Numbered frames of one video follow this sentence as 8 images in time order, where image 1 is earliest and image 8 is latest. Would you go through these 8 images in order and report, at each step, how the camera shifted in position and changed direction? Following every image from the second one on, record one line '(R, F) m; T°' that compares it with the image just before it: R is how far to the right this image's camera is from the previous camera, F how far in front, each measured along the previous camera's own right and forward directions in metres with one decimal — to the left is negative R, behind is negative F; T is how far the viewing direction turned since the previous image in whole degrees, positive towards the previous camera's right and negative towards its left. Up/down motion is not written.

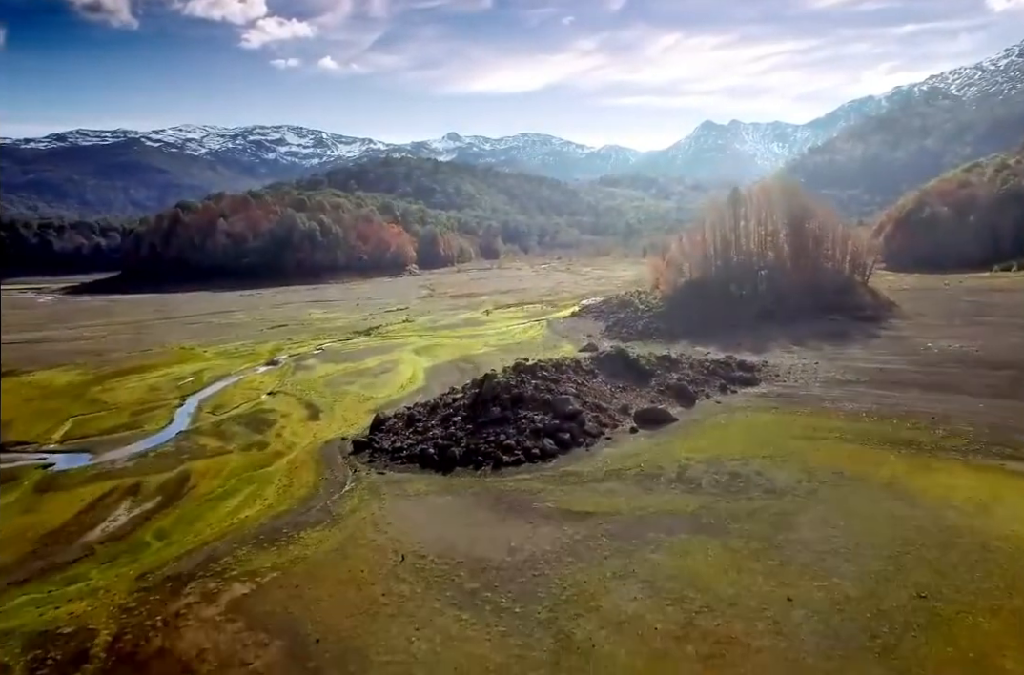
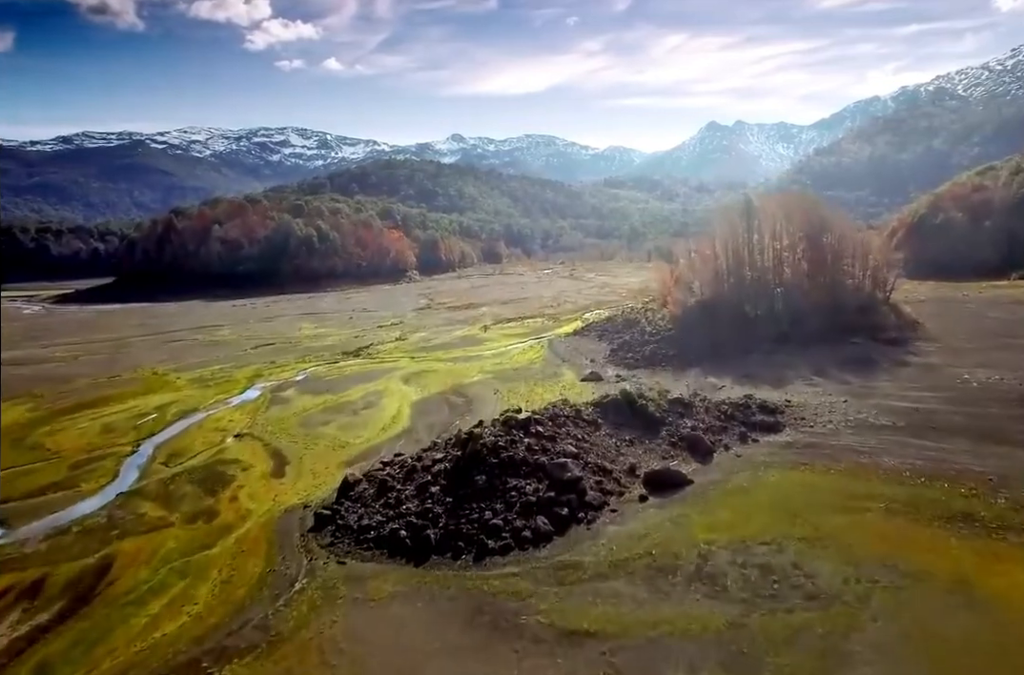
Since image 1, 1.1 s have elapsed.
(+0.3, +1.8) m; 0°
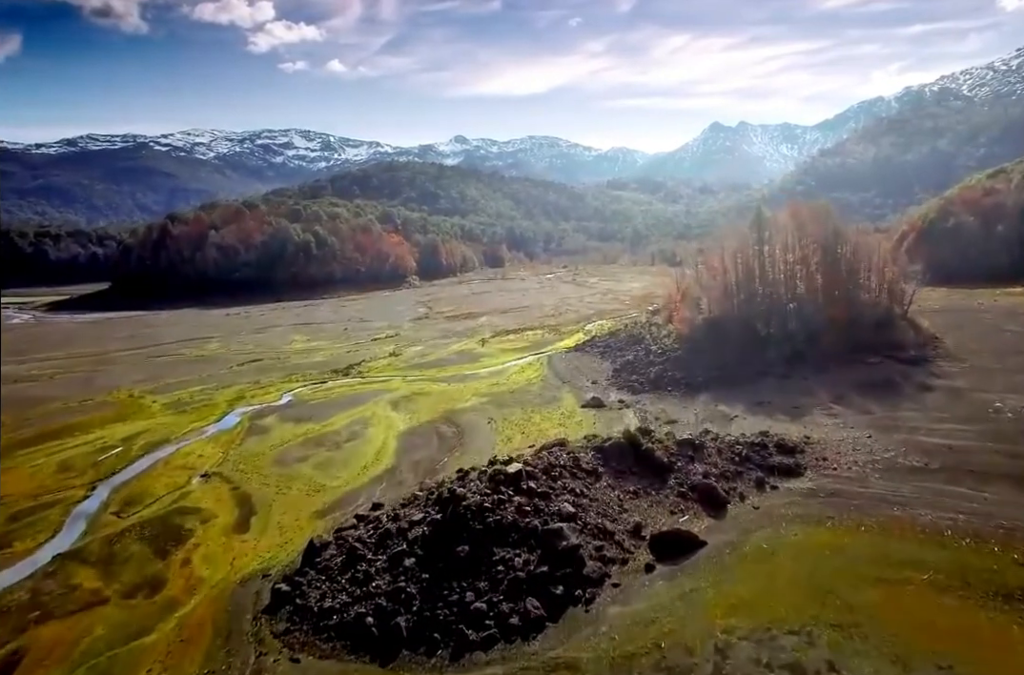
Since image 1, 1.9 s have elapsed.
(+0.2, +1.4) m; 0°
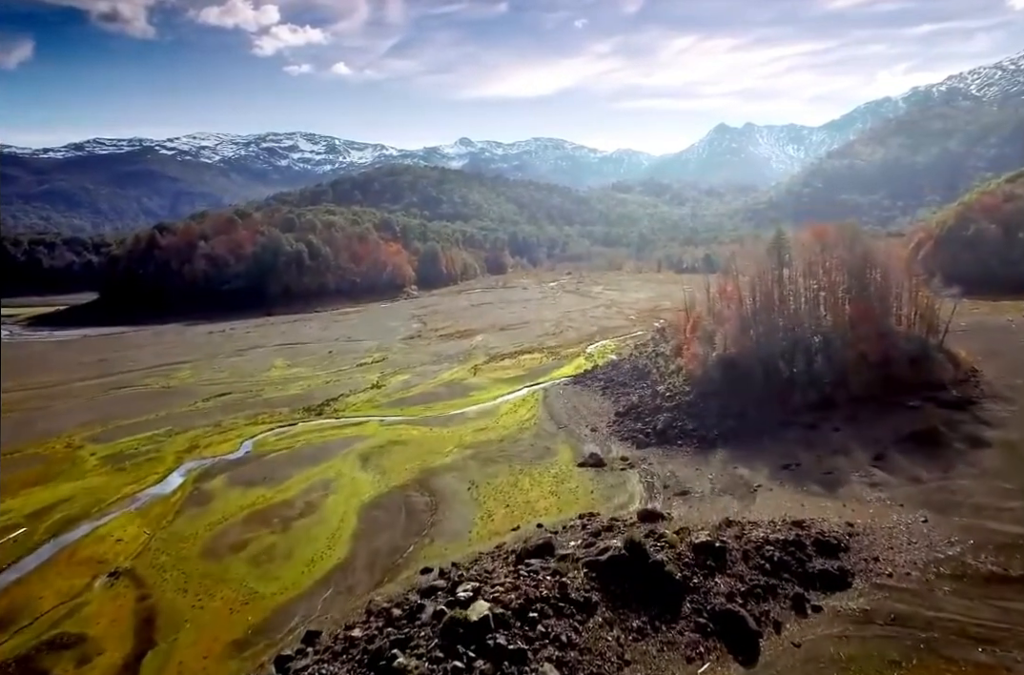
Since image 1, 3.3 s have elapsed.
(+0.5, +2.6) m; 0°
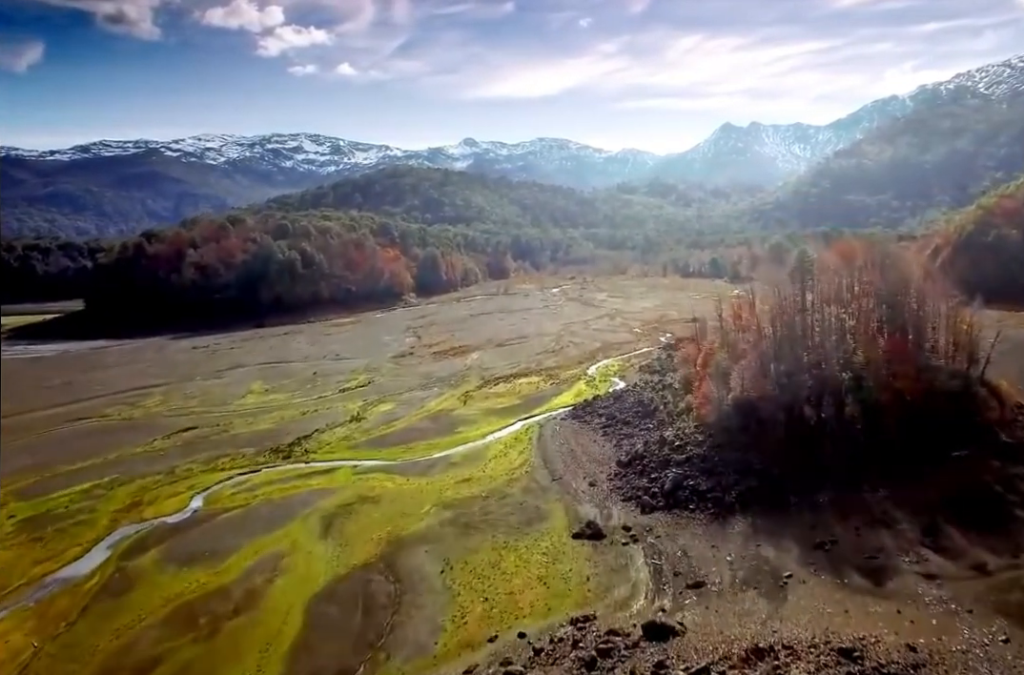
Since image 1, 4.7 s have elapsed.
(+0.5, +2.5) m; 0°
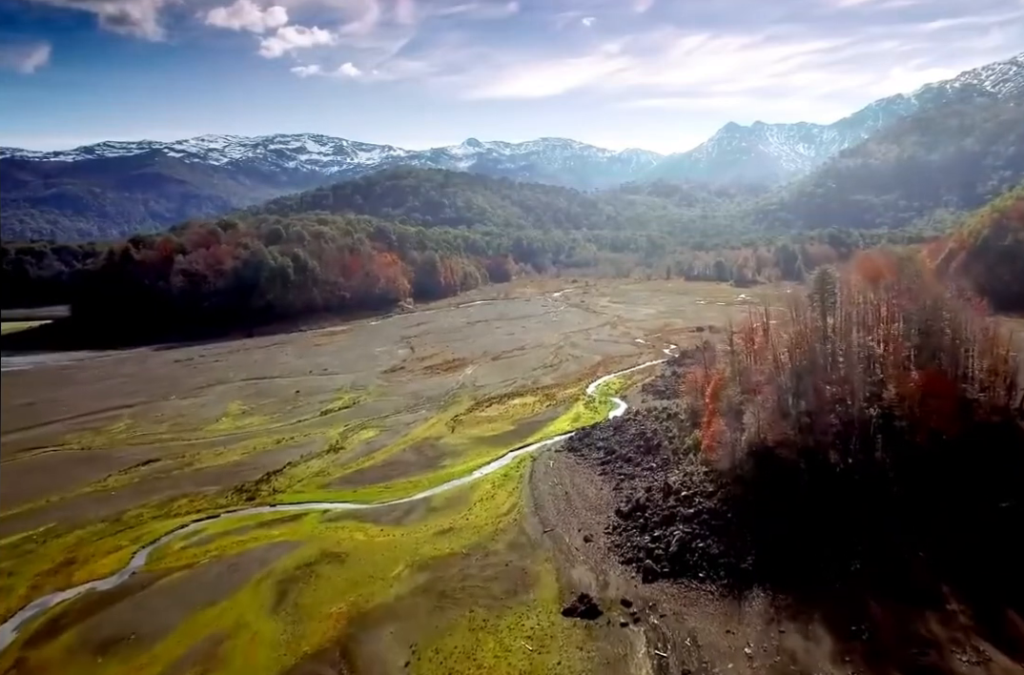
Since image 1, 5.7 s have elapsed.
(+0.5, +2.1) m; 0°
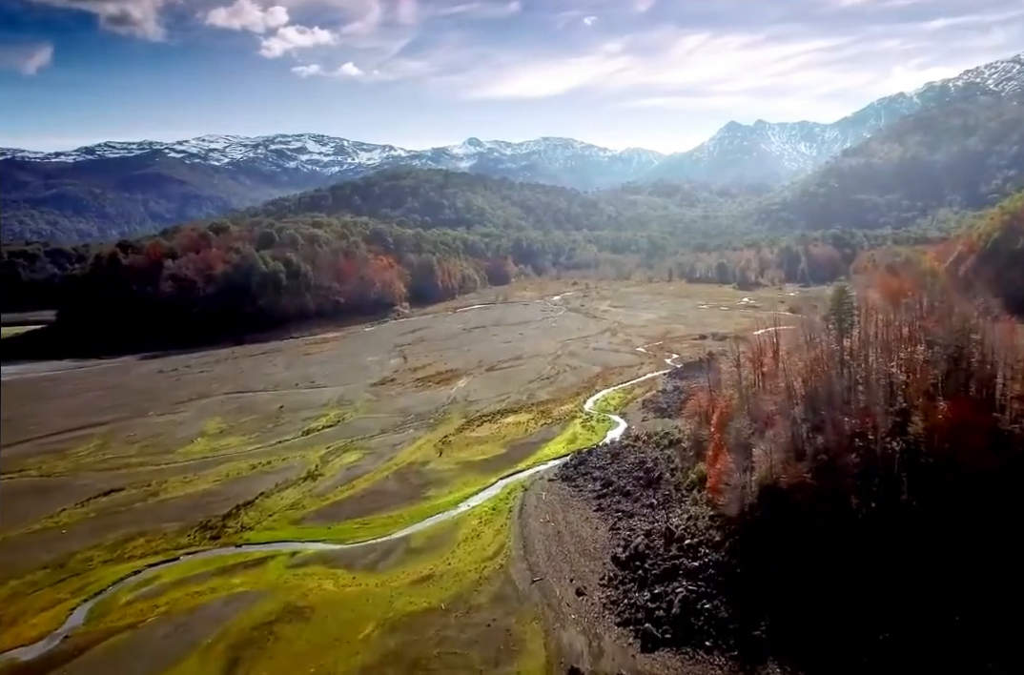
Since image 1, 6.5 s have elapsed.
(+0.4, +1.6) m; 0°
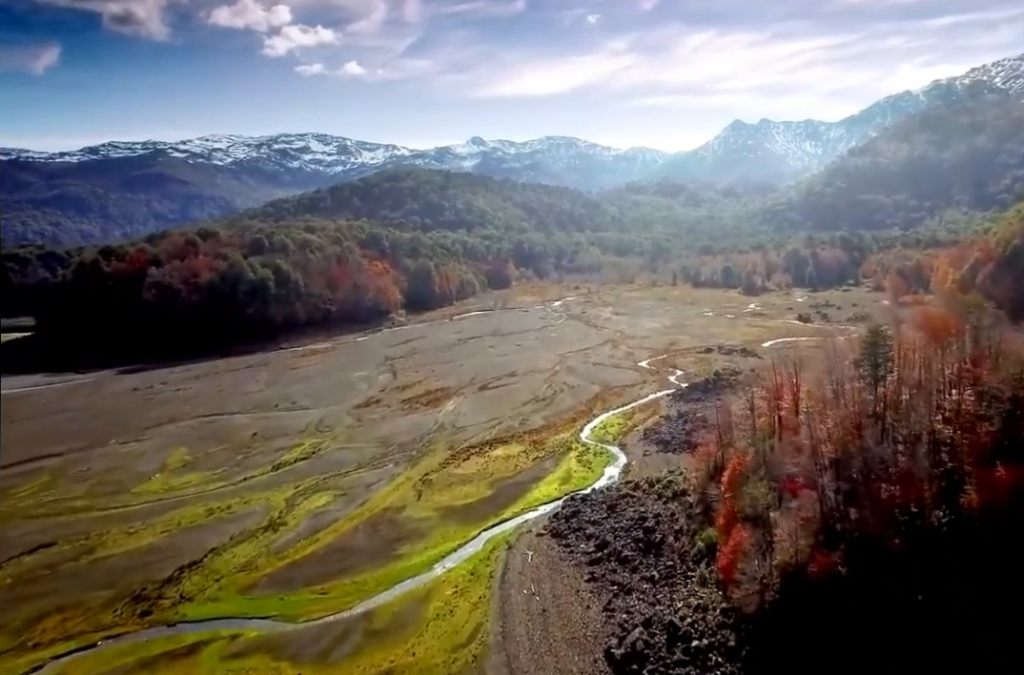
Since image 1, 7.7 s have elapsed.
(+0.6, +2.4) m; 0°
